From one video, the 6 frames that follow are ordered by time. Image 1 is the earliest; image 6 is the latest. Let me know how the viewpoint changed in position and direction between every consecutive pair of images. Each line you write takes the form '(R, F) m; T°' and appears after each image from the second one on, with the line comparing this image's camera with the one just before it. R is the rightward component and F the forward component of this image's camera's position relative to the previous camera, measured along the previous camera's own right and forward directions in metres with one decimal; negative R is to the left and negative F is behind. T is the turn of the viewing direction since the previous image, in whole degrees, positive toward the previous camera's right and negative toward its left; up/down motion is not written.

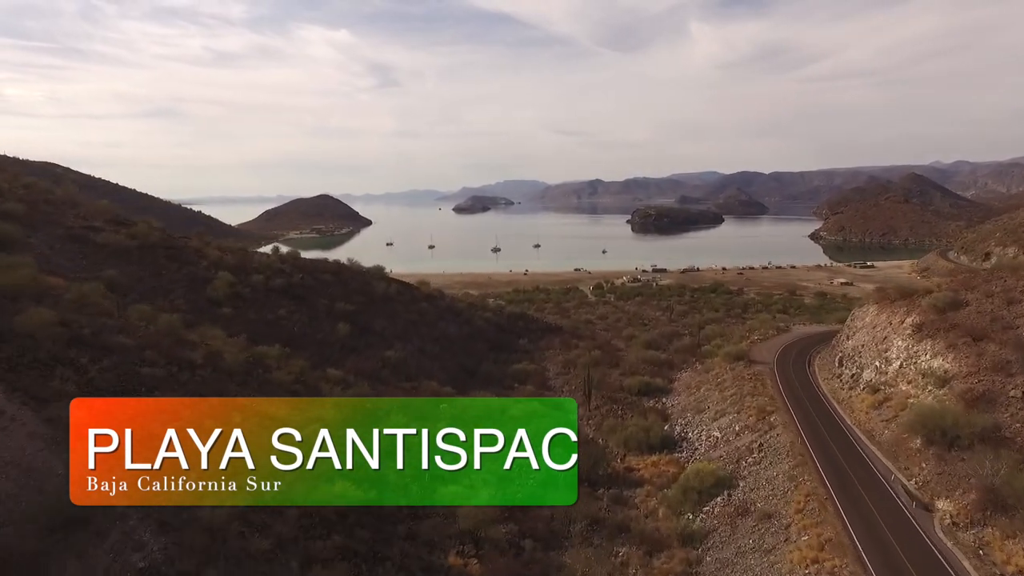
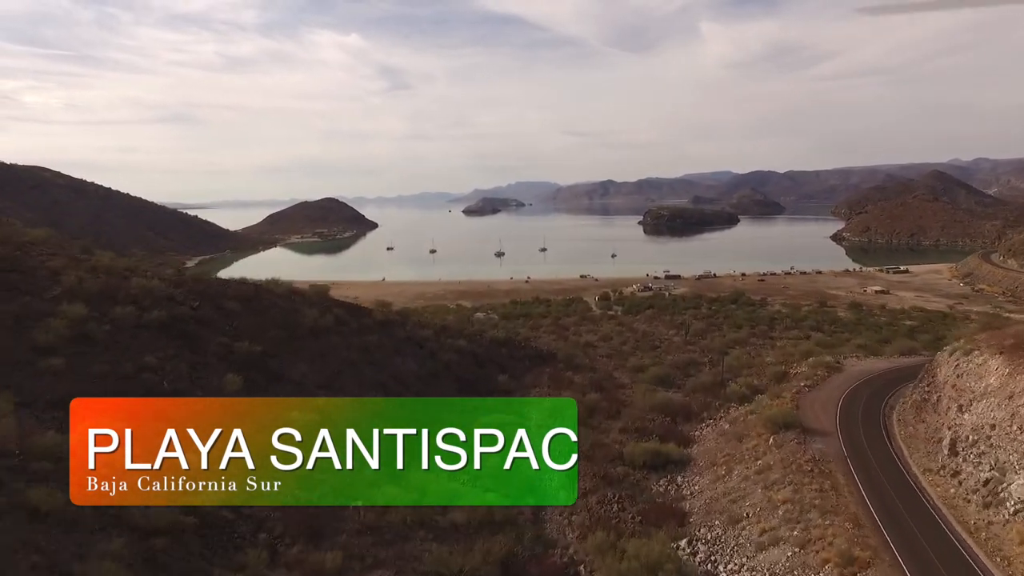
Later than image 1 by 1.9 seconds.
(+1.3, +4.6) m; -1°
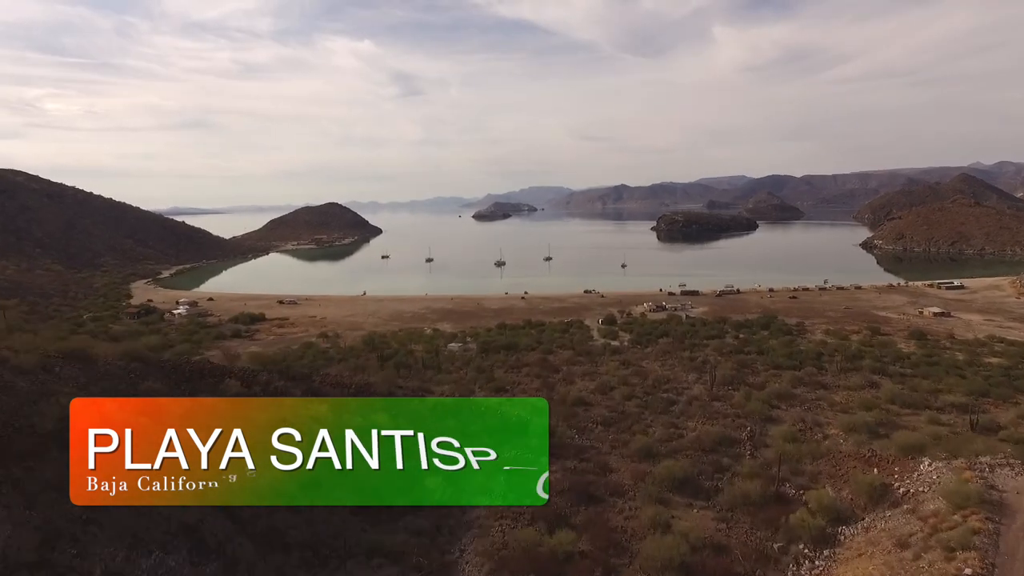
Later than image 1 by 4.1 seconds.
(+1.7, +6.9) m; -1°
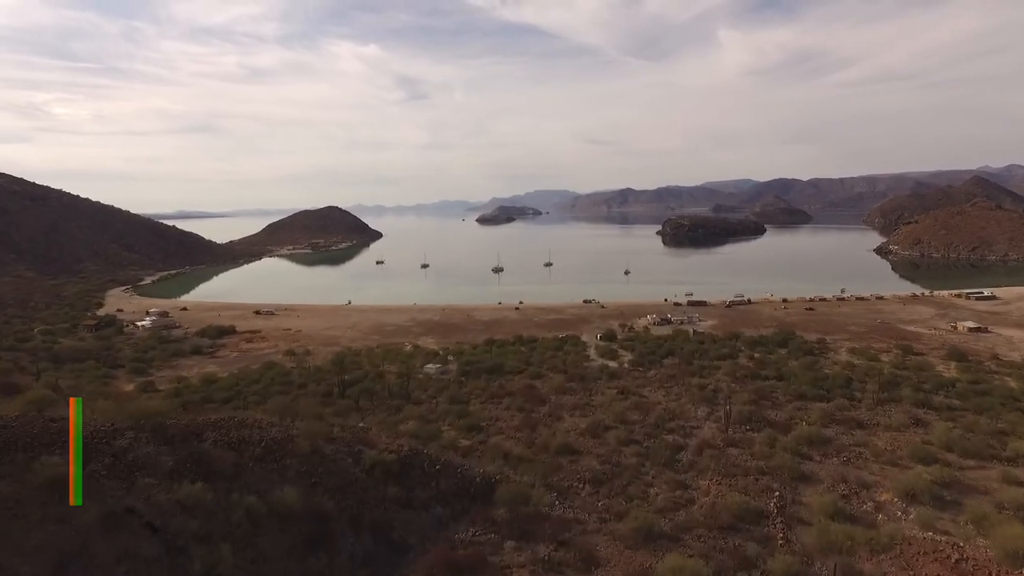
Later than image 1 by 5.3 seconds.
(+1.0, +3.6) m; -1°
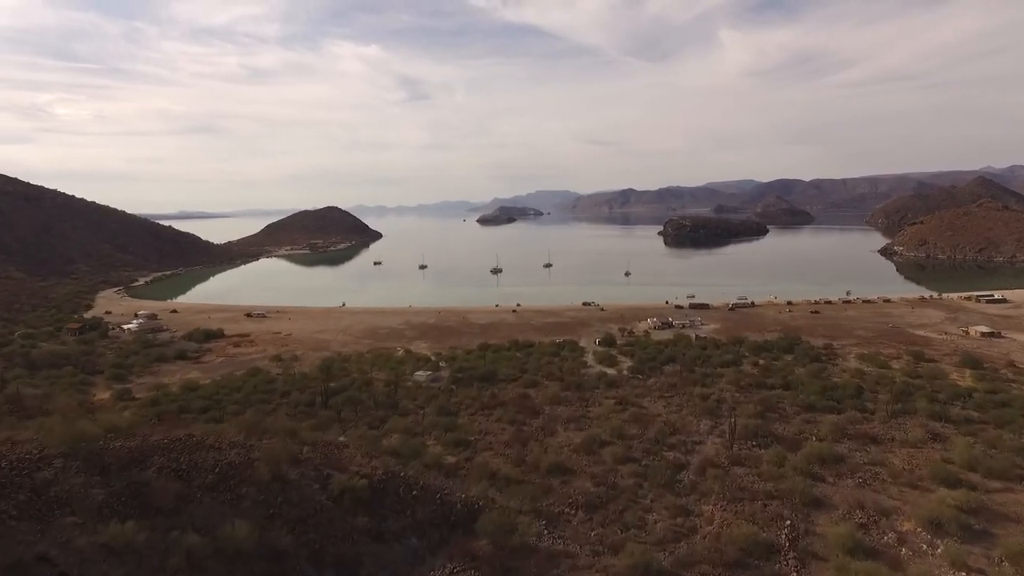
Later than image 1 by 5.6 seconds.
(+0.4, +1.2) m; 0°
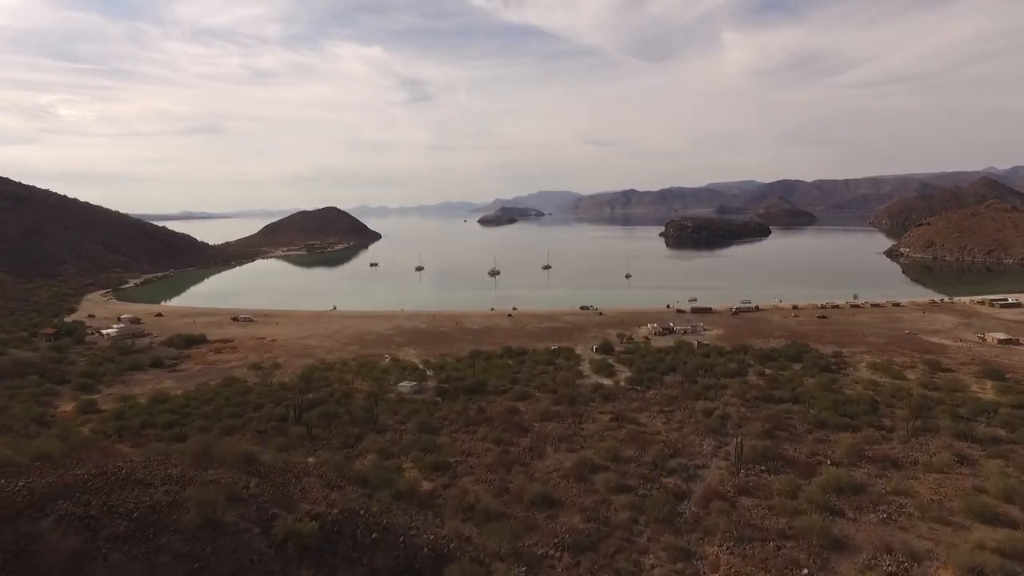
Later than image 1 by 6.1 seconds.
(+0.5, +1.6) m; 0°
